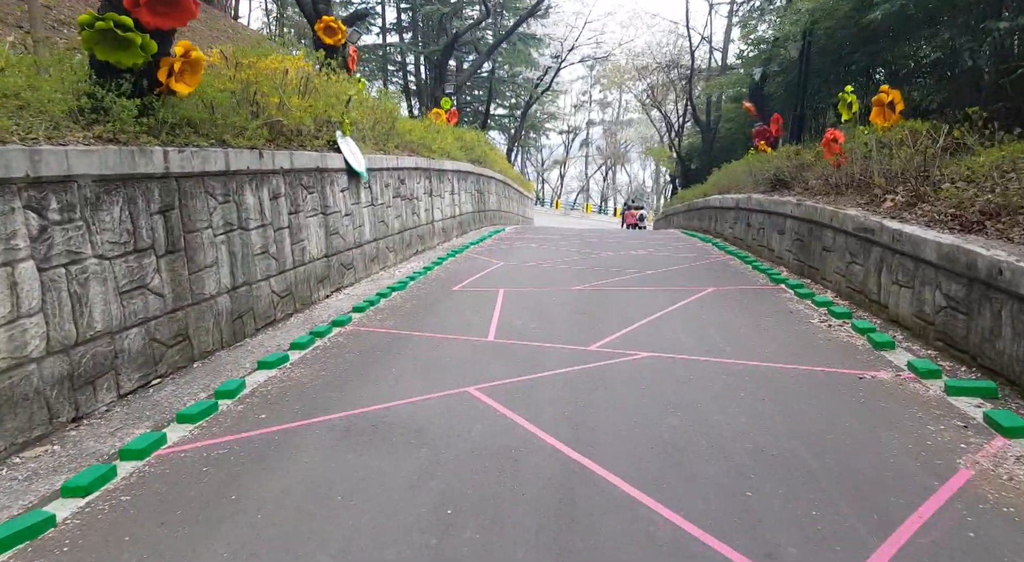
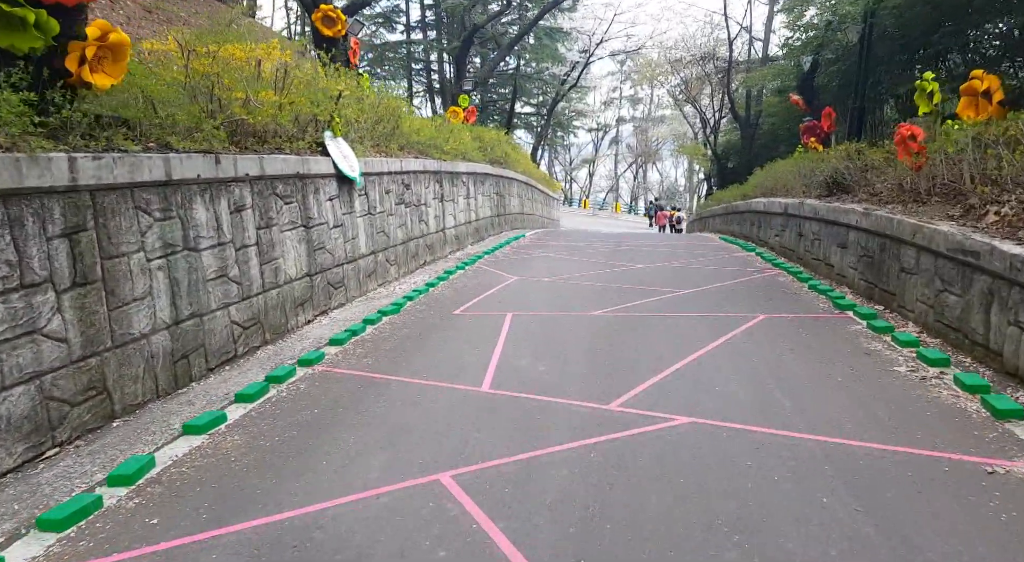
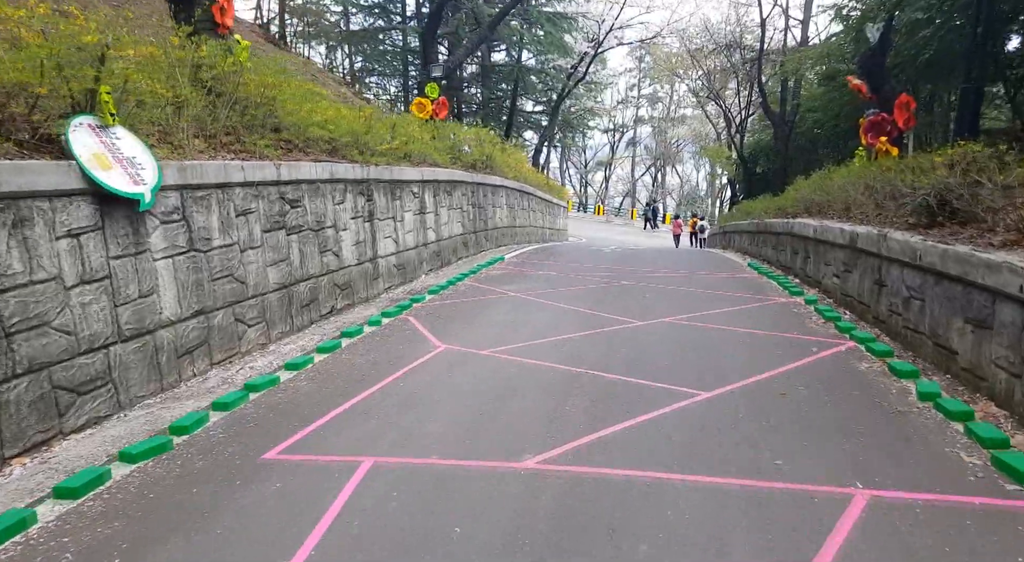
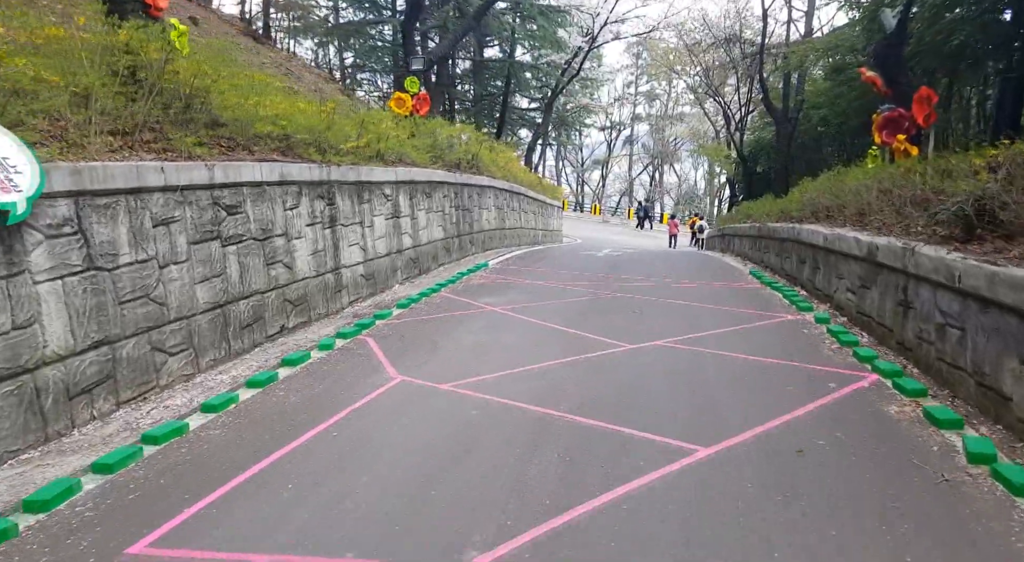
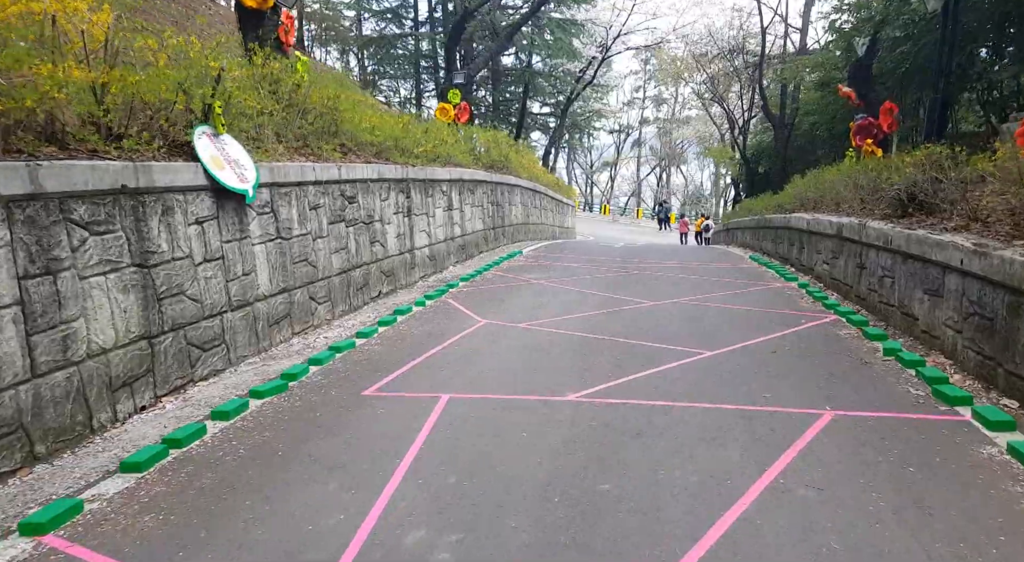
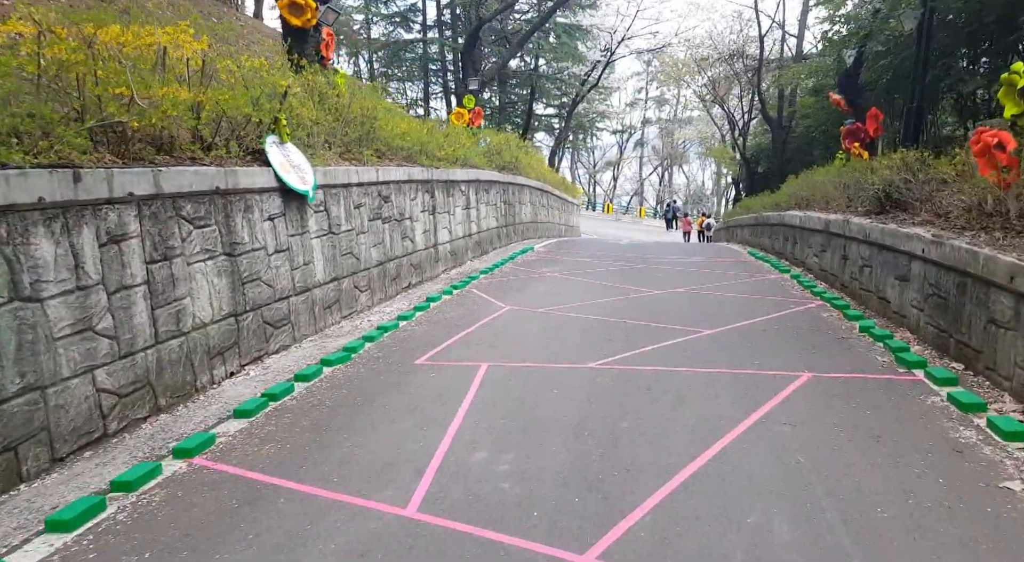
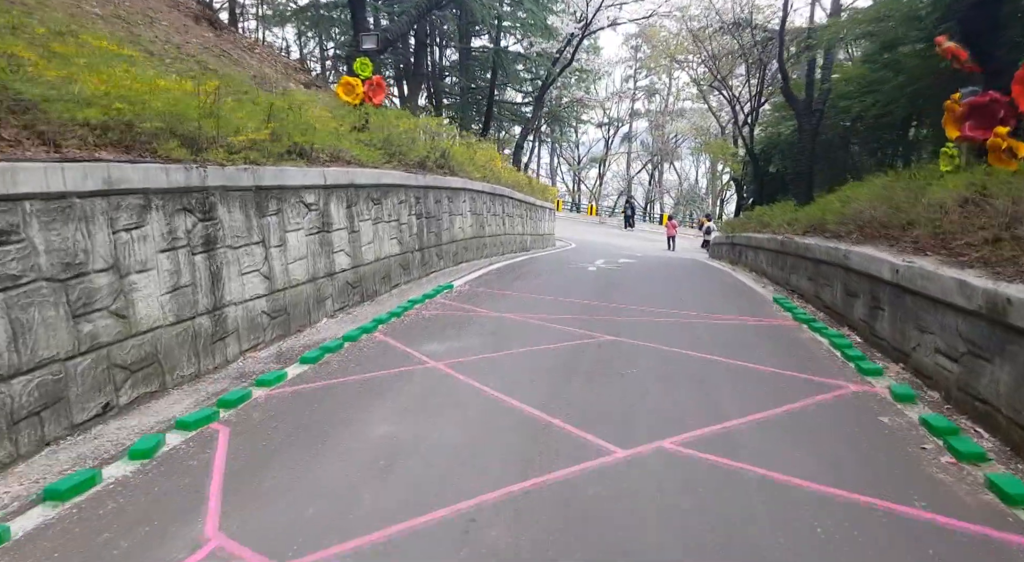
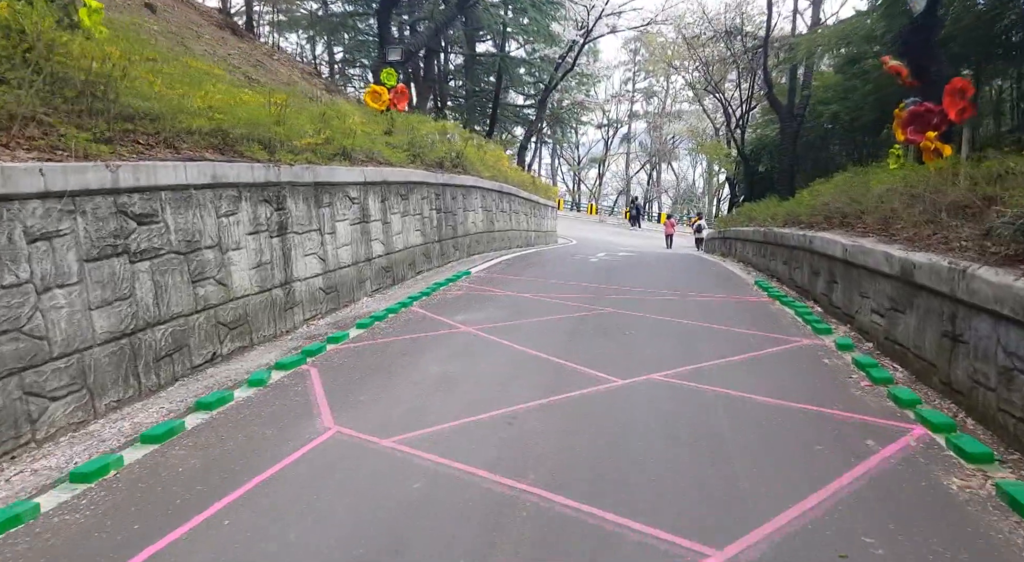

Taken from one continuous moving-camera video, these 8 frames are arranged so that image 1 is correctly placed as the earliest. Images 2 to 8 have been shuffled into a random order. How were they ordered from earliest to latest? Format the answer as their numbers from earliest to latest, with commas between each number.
2, 6, 5, 3, 4, 8, 7
